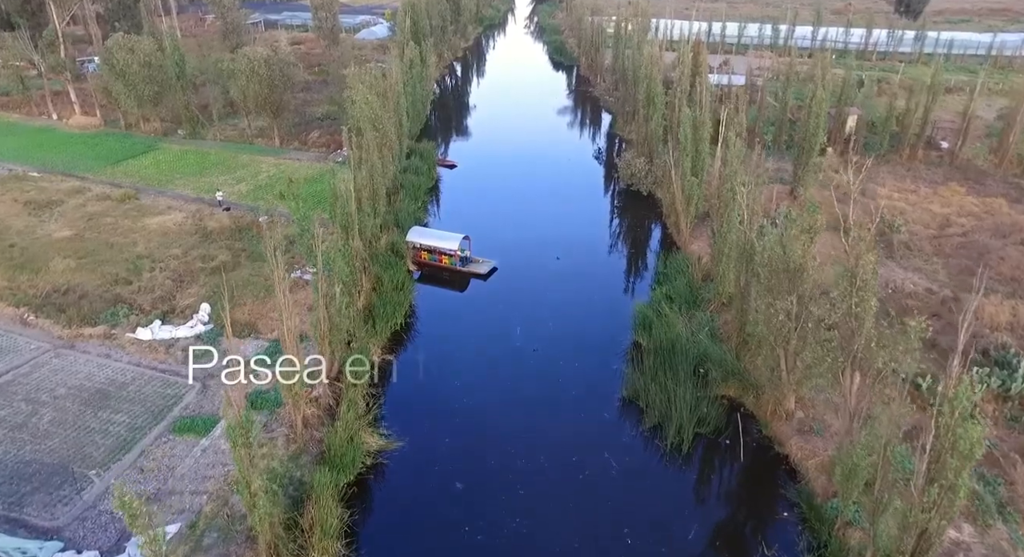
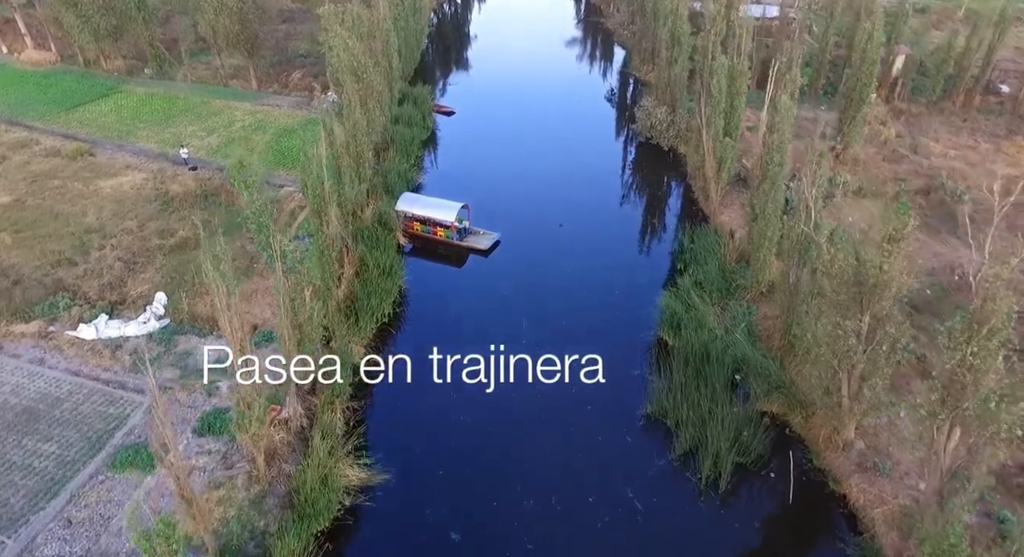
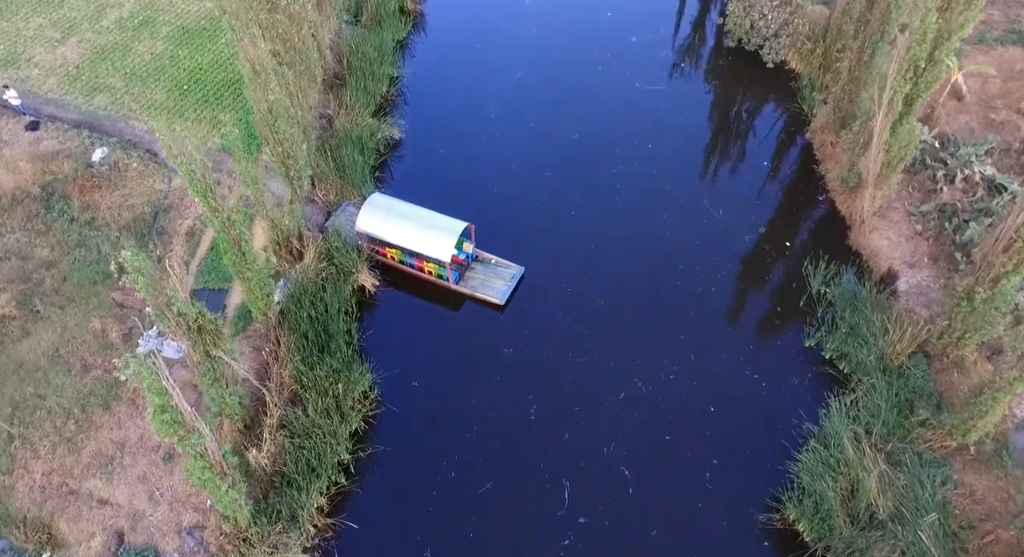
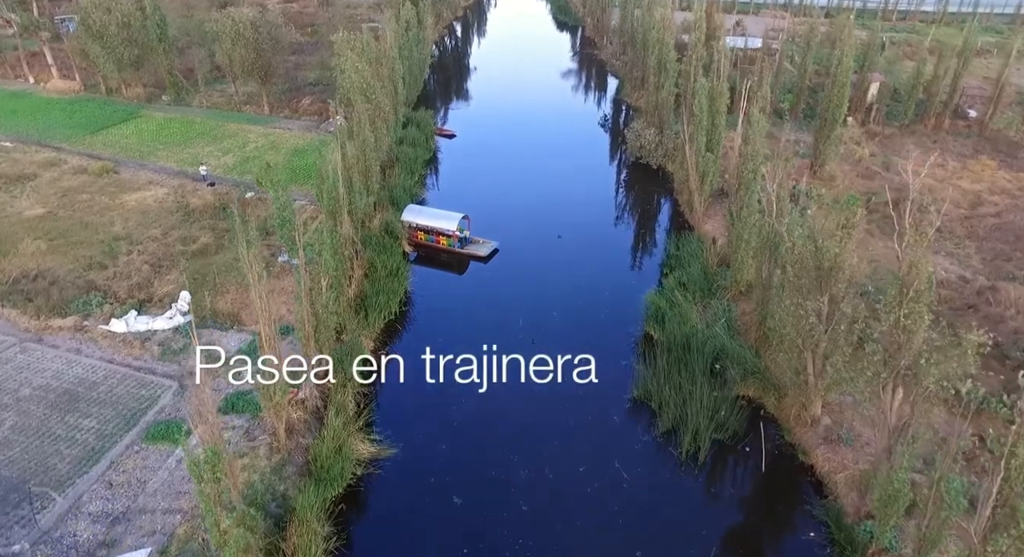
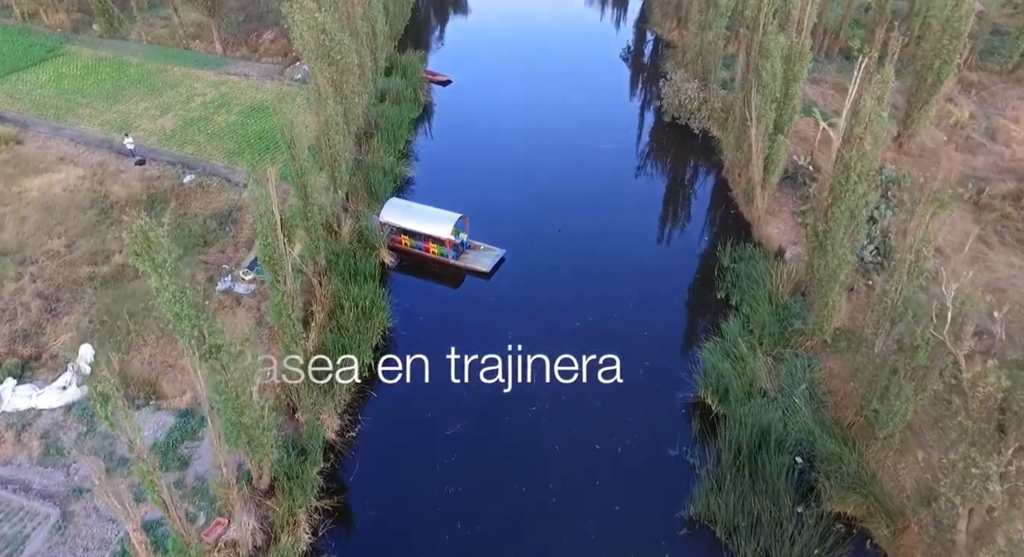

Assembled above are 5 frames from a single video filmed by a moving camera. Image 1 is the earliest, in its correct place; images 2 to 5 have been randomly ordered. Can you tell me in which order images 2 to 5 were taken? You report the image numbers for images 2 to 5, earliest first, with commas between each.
4, 2, 5, 3
